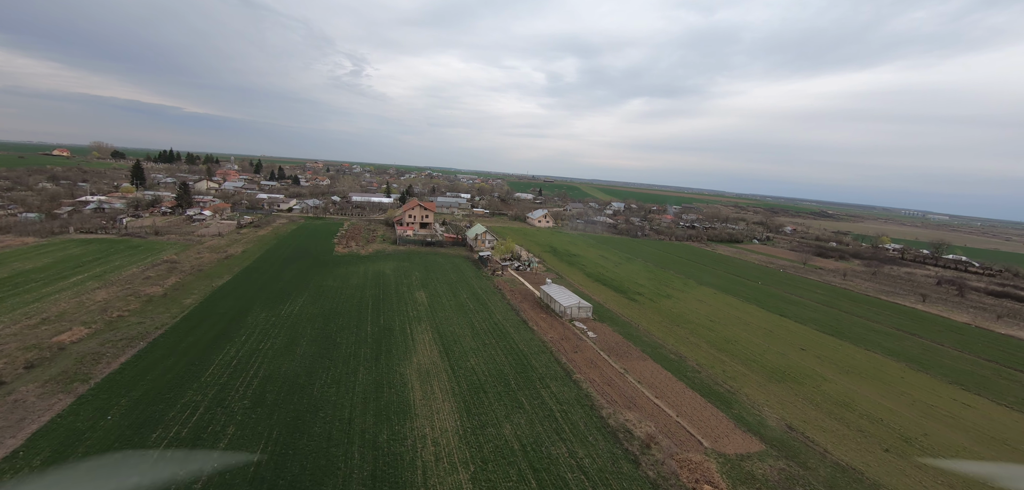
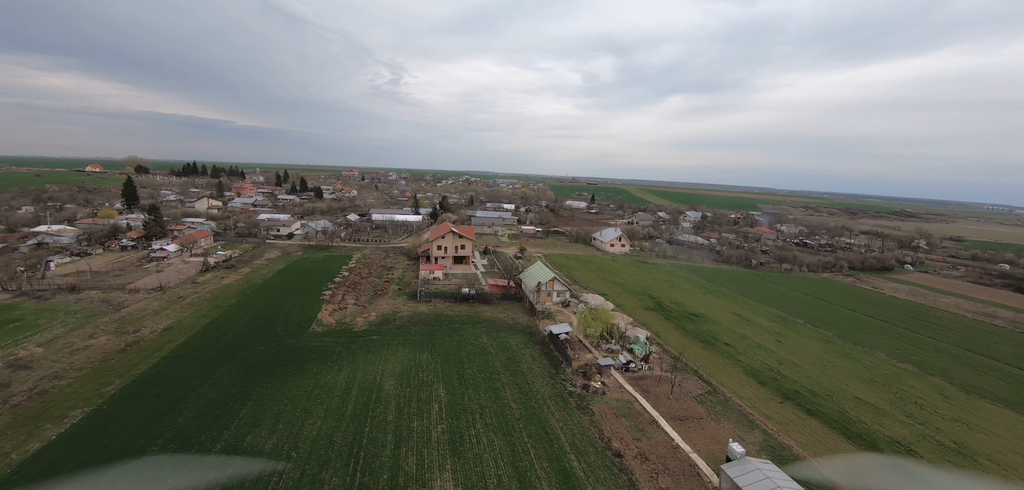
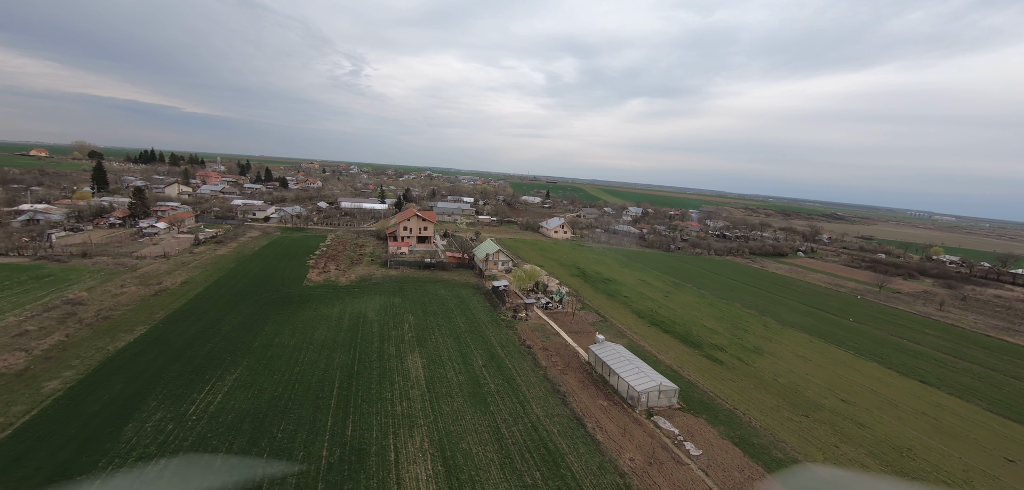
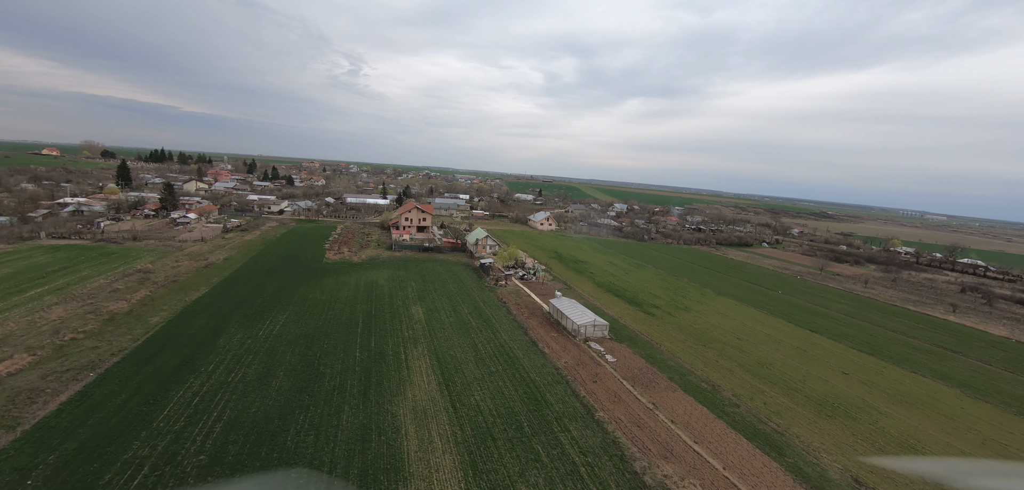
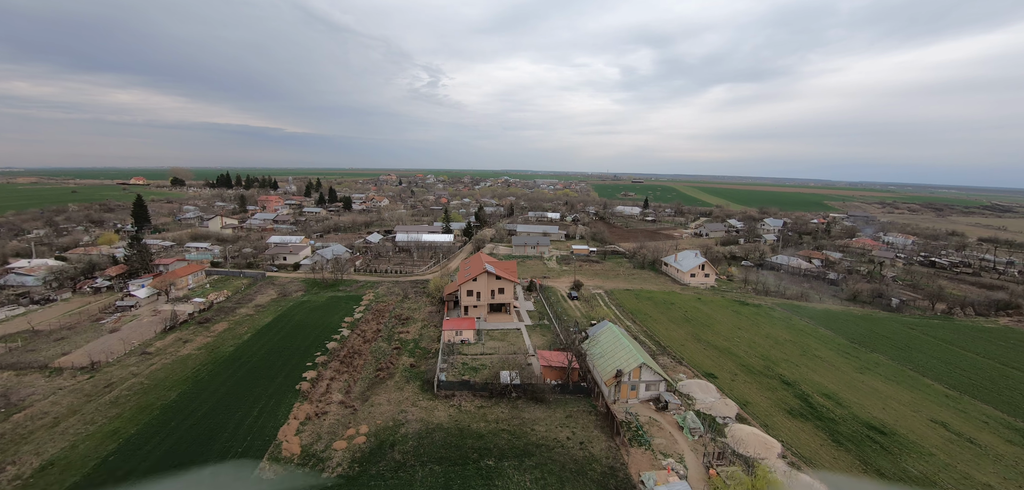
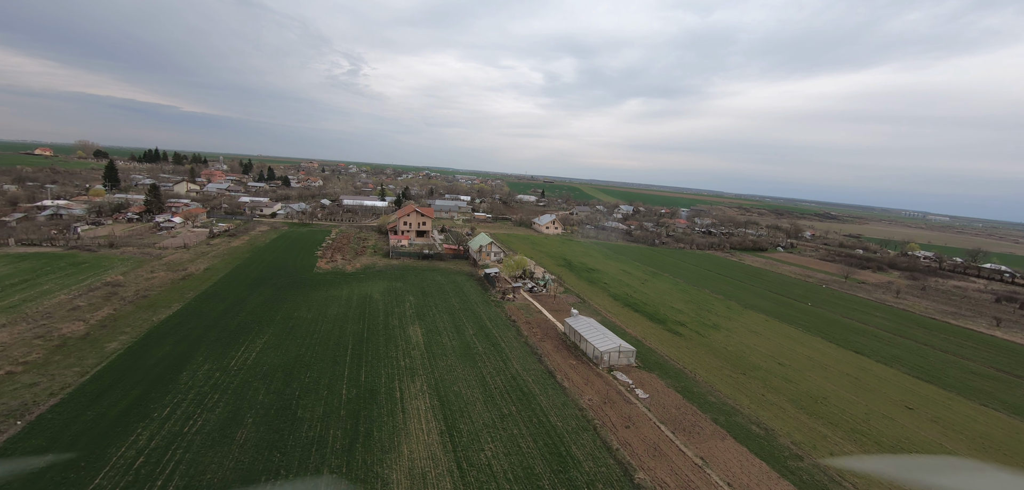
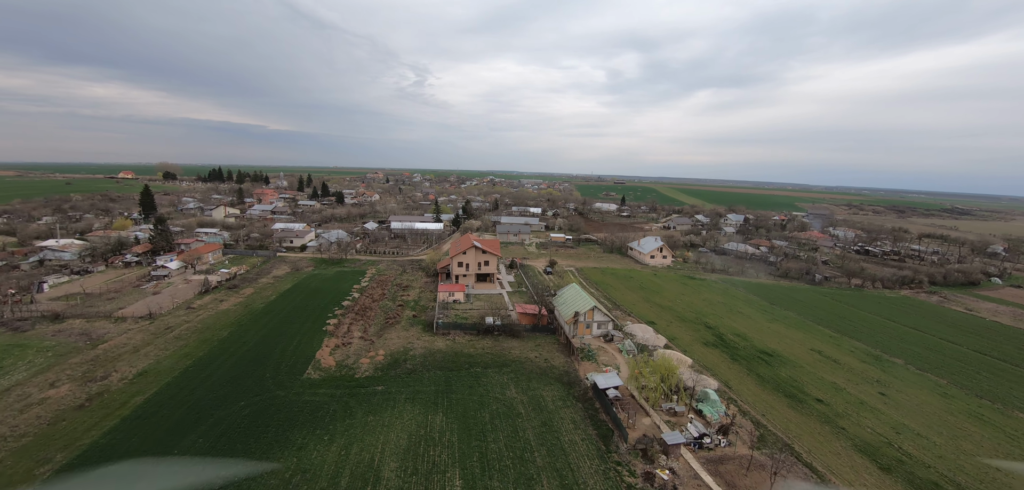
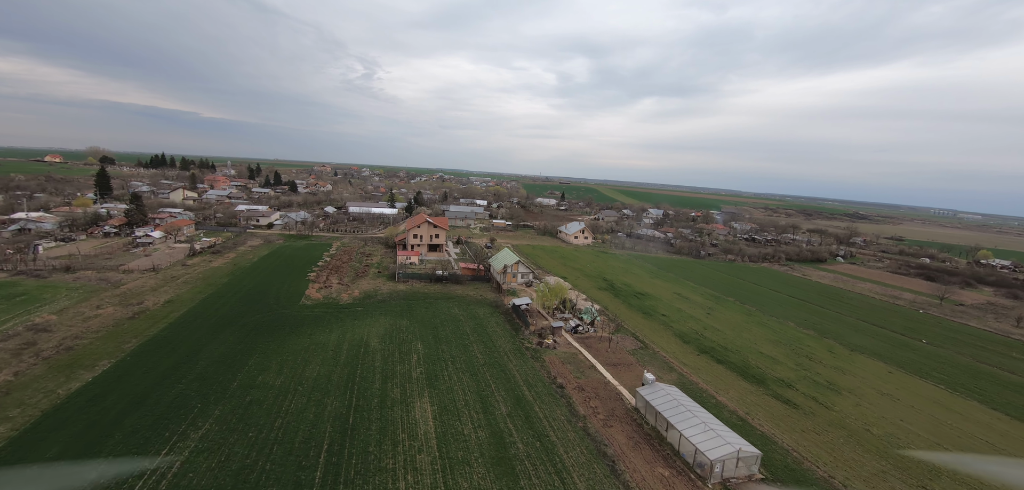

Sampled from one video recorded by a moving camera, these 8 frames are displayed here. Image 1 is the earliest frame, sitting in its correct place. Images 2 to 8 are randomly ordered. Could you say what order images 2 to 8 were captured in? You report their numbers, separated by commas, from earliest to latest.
4, 6, 3, 8, 2, 7, 5
